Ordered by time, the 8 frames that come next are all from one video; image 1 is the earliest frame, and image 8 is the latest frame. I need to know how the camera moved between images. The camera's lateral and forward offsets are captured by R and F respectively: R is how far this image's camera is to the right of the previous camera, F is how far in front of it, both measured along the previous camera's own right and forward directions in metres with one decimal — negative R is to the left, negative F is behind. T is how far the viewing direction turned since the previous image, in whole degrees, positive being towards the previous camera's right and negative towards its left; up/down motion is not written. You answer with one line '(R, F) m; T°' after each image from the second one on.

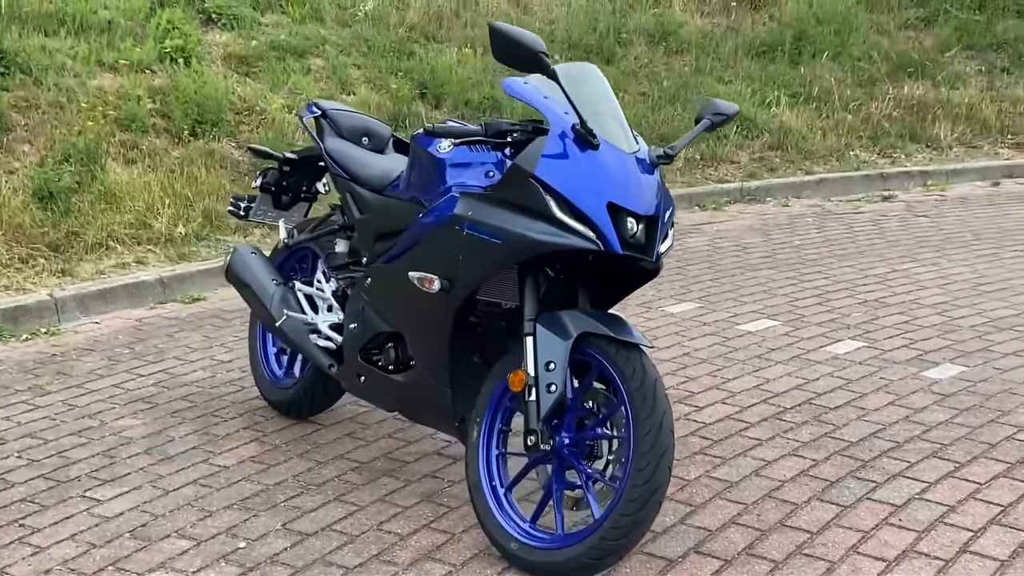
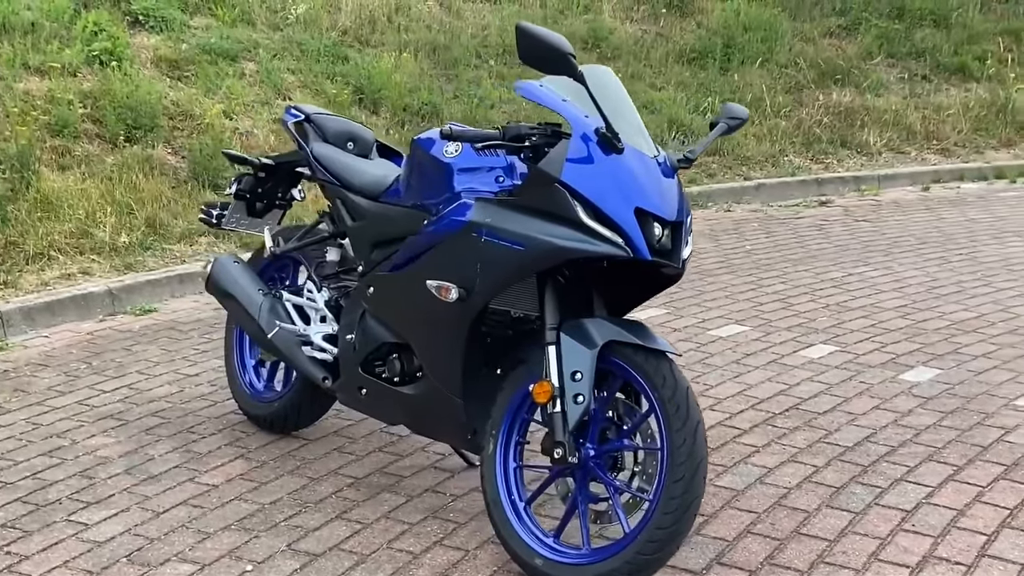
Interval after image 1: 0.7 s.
(-0.3, +0.1) m; +5°
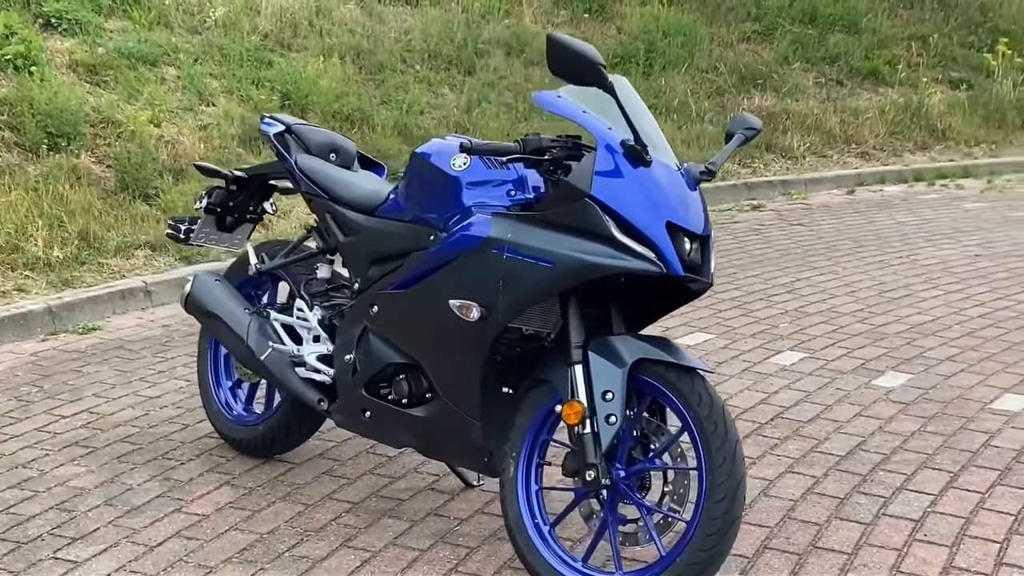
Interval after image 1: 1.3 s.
(-0.3, +0.1) m; +5°
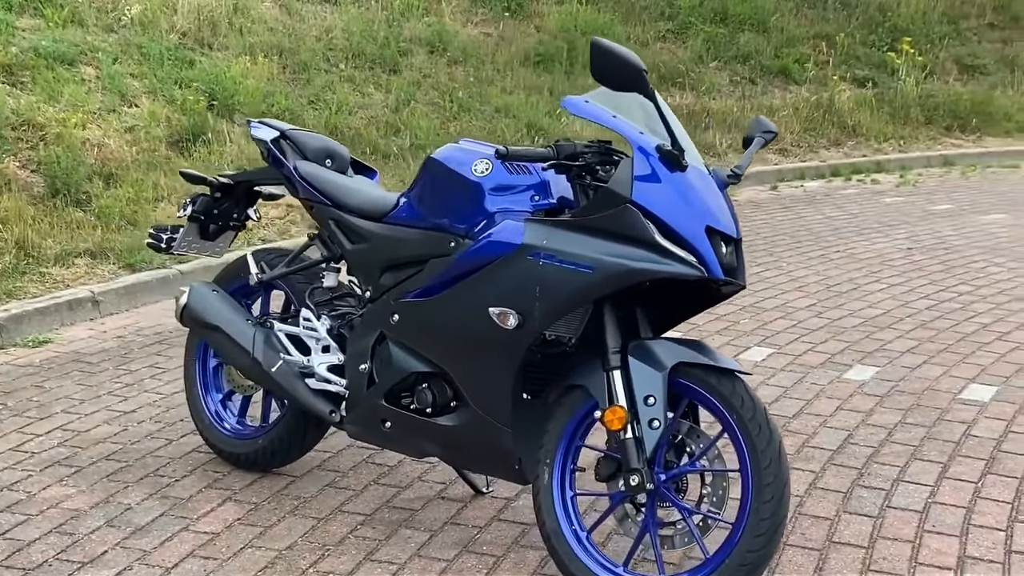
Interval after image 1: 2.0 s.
(-0.4, 0.0) m; +5°
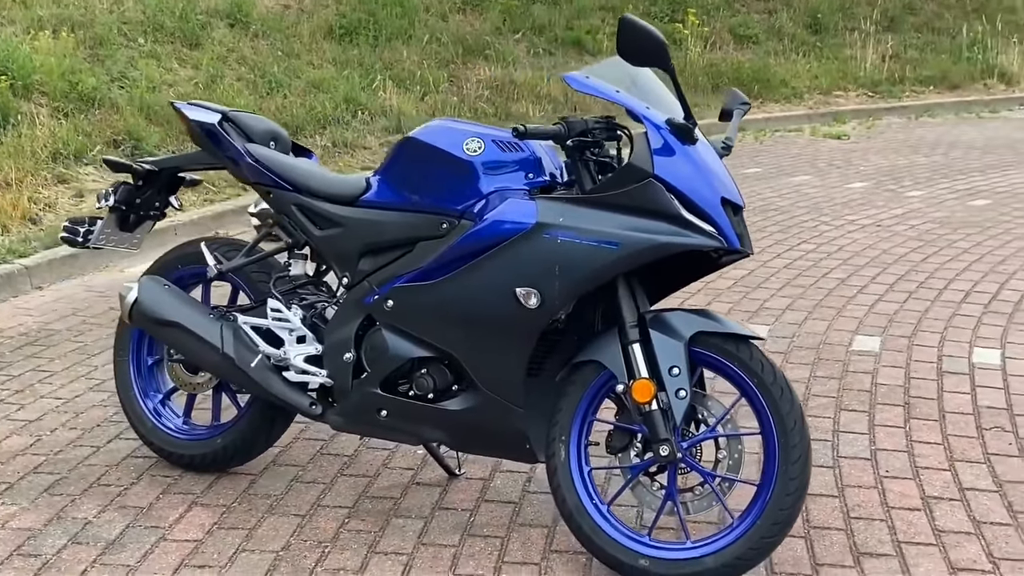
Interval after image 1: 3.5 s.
(-0.7, +0.1) m; +12°
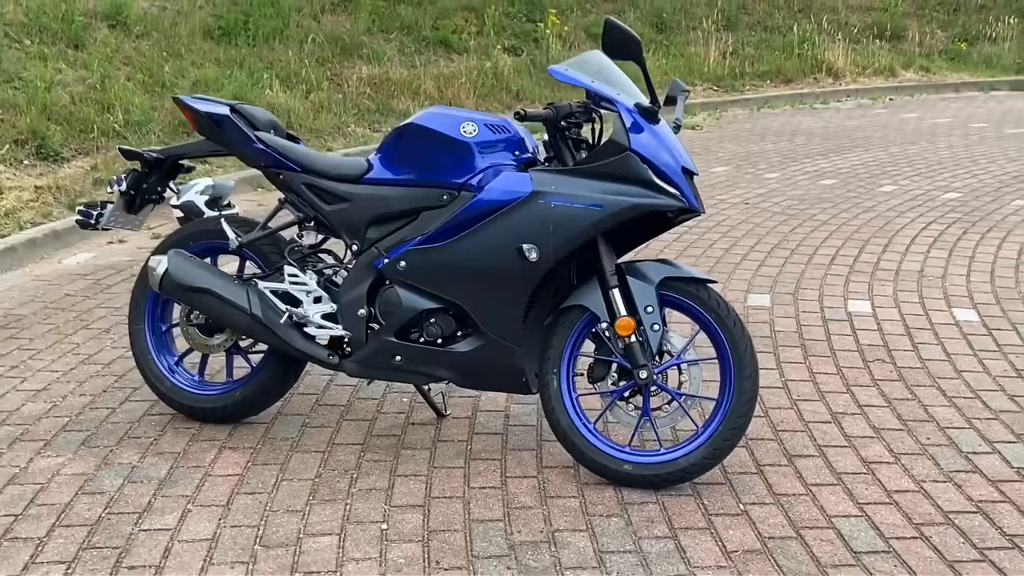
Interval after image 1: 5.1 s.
(-0.5, -0.6) m; +8°
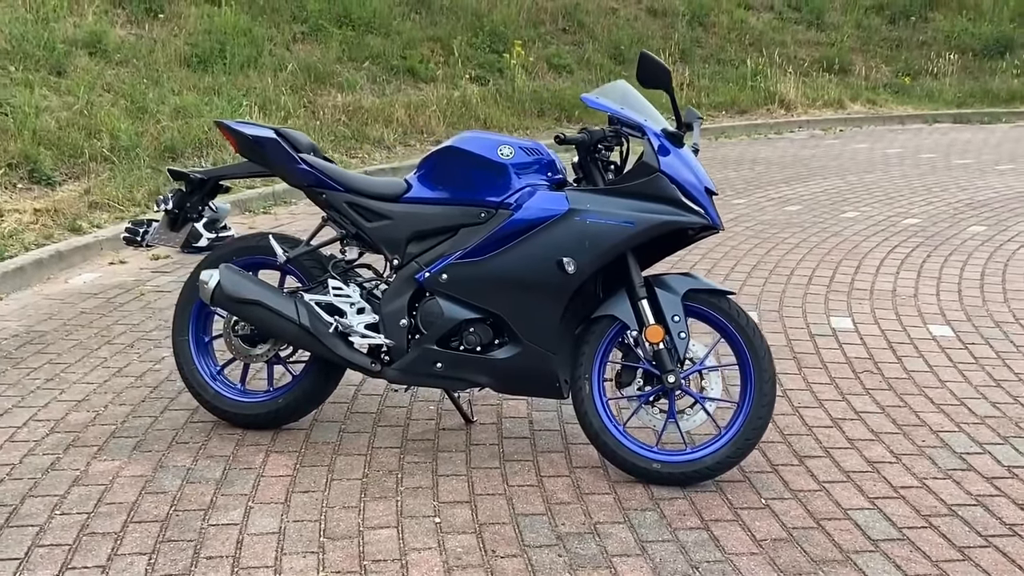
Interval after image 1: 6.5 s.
(-0.3, -0.3) m; +3°
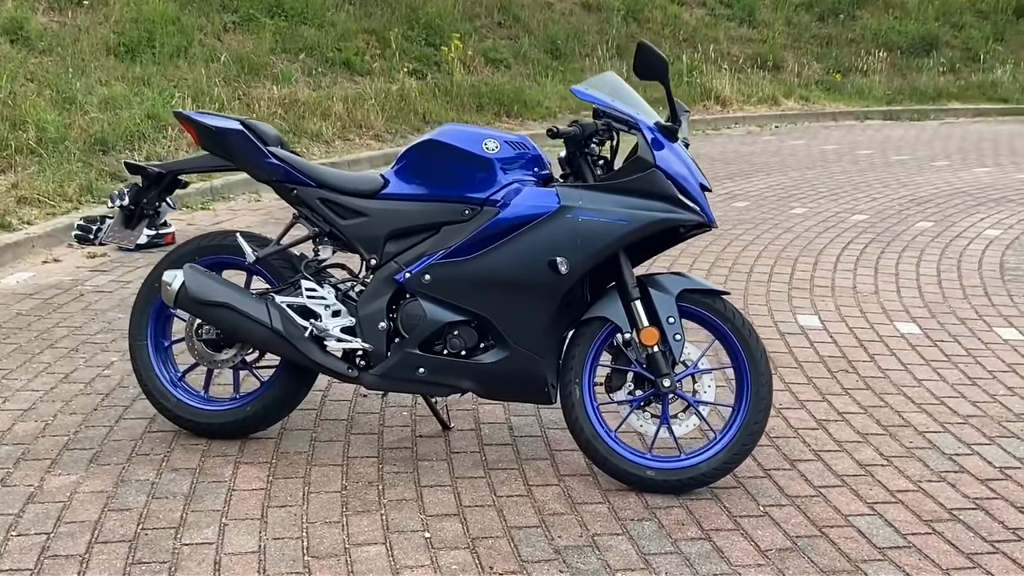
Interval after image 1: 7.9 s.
(-0.2, +0.2) m; +4°
